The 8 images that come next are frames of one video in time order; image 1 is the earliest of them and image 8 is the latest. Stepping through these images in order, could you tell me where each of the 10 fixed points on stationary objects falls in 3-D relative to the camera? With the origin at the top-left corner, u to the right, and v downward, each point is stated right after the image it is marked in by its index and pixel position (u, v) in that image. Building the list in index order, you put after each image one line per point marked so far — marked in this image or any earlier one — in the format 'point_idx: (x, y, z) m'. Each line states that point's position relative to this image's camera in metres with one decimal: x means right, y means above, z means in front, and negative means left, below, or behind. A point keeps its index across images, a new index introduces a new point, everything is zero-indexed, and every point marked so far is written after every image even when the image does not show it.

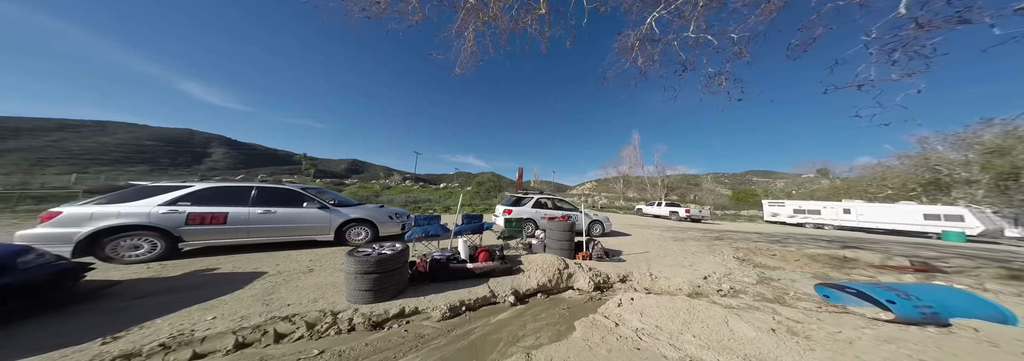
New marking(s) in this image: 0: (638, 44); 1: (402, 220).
0: (+1.5, +1.6, +2.4) m
1: (-3.1, -1.2, +6.0) m
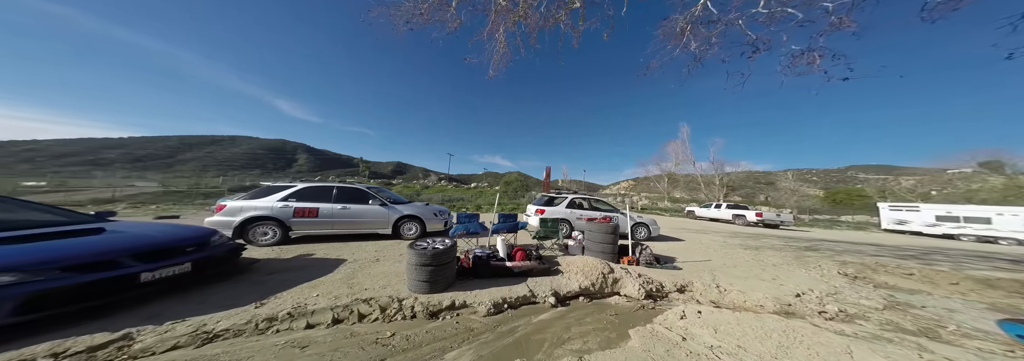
0: (+1.9, +1.7, +2.2) m
1: (-2.1, -1.2, +6.4) m
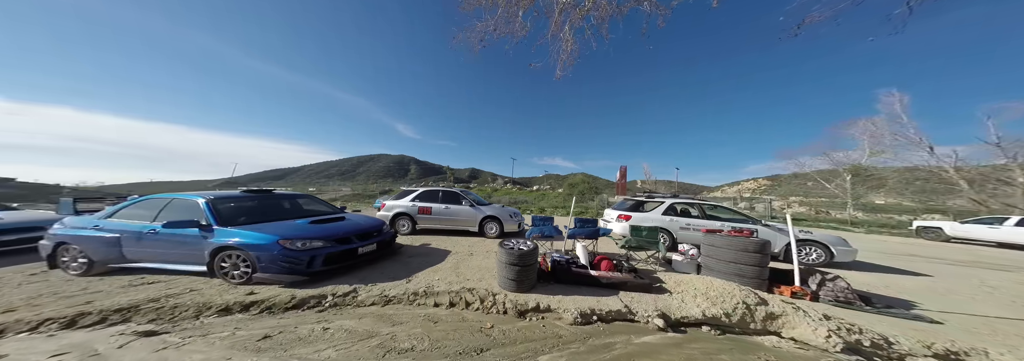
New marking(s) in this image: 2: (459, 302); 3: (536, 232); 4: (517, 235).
0: (+2.6, +1.7, +1.4) m
1: (+0.2, -1.3, +6.7) m
2: (-0.9, -2.1, +3.5) m
3: (+0.4, -0.8, +3.1) m
4: (+0.2, -2.0, +7.2) m
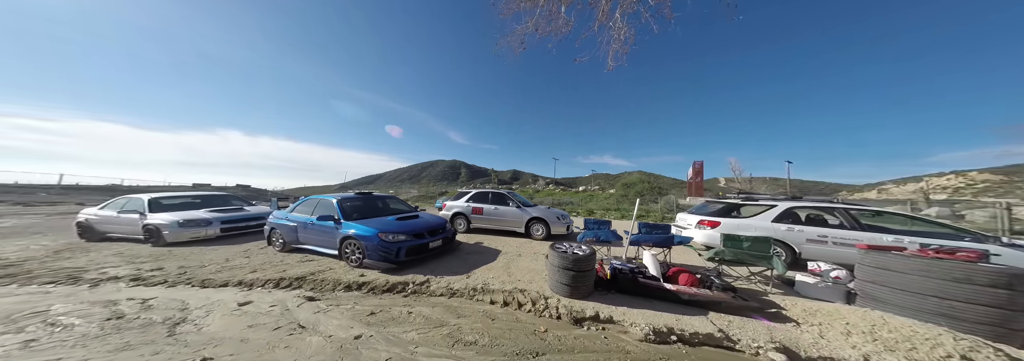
0: (+2.9, +1.7, +0.8) m
1: (+1.8, -1.3, +6.4) m
2: (0.0, -2.2, +3.6) m
3: (+1.2, -0.8, +2.9) m
4: (+1.8, -2.0, +7.0) m
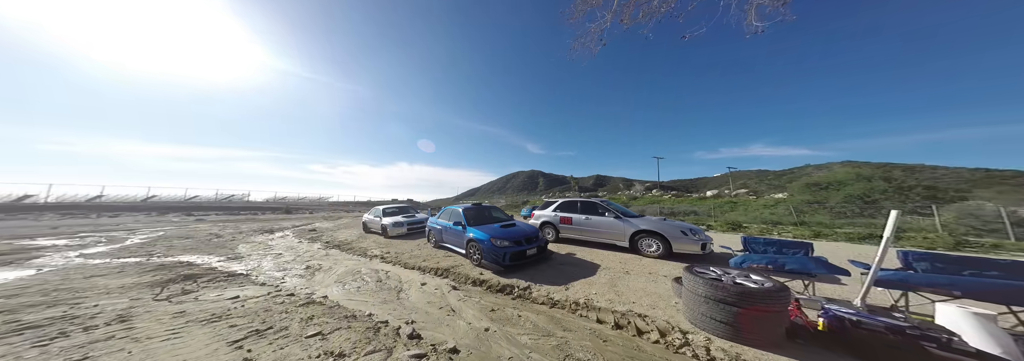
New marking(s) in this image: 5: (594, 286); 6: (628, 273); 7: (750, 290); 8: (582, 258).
0: (+3.2, +1.8, -0.5) m
1: (+4.6, -1.4, +5.0) m
2: (+1.9, -2.3, +3.1) m
3: (+2.6, -0.8, +2.1) m
4: (+5.0, -2.1, +5.4) m
5: (+1.9, -2.4, +4.4) m
6: (+2.9, -2.3, +5.0) m
7: (+2.2, -1.0, +1.8) m
8: (+2.2, -2.4, +6.1) m
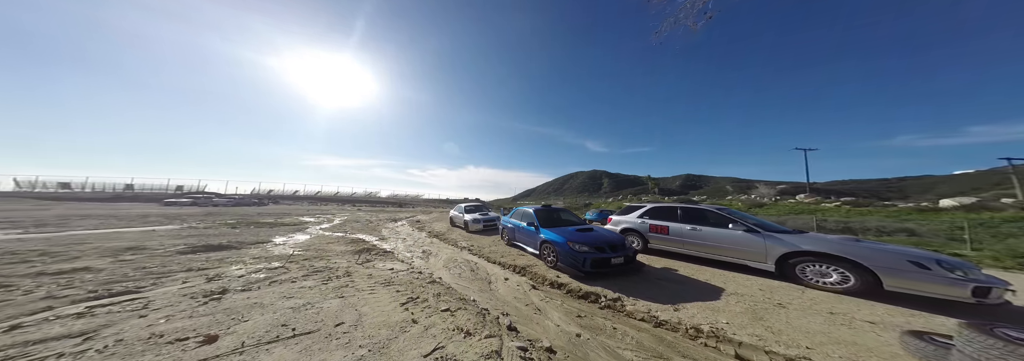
0: (+3.6, +1.9, -1.6) m
1: (+6.7, -1.4, +3.0) m
2: (+3.5, -2.3, +2.1) m
3: (+3.8, -0.8, +0.9) m
4: (+7.1, -2.1, +3.3) m
5: (+3.9, -2.4, +3.4) m
6: (+5.1, -2.3, +3.6) m
7: (+3.3, -0.9, +0.8) m
8: (+4.8, -2.4, +4.9) m
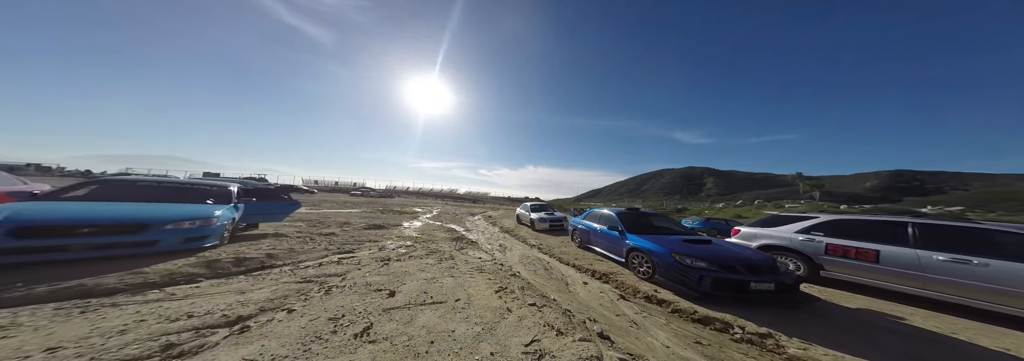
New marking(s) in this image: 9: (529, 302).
0: (+3.1, +1.9, -3.0) m
1: (+7.6, -1.4, +0.3) m
2: (+4.3, -2.2, +0.6) m
3: (+4.2, -0.8, -0.6) m
4: (+8.1, -2.1, +0.4) m
5: (+5.2, -2.3, +1.6) m
6: (+6.4, -2.3, +1.4) m
7: (+3.7, -0.9, -0.6) m
8: (+6.5, -2.3, +2.7) m
9: (+0.3, -2.3, +3.8) m
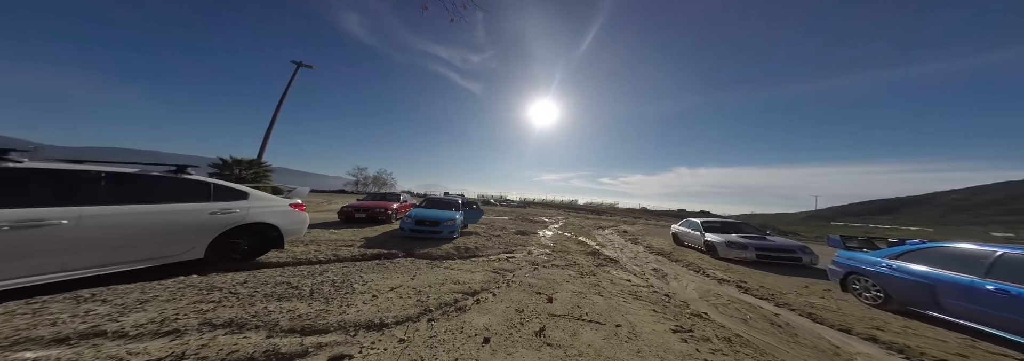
0: (+1.3, +2.2, -4.1) m
1: (+7.0, -0.9, -4.5) m
2: (+4.5, -2.0, -2.3) m
3: (+3.7, -0.5, -3.1) m
4: (+7.5, -1.6, -4.8) m
5: (+5.9, -2.1, -2.0) m
6: (+6.7, -1.9, -2.9) m
7: (+3.3, -0.7, -2.8) m
8: (+7.6, -2.0, -2.0) m
9: (+3.4, -2.5, +2.6) m
